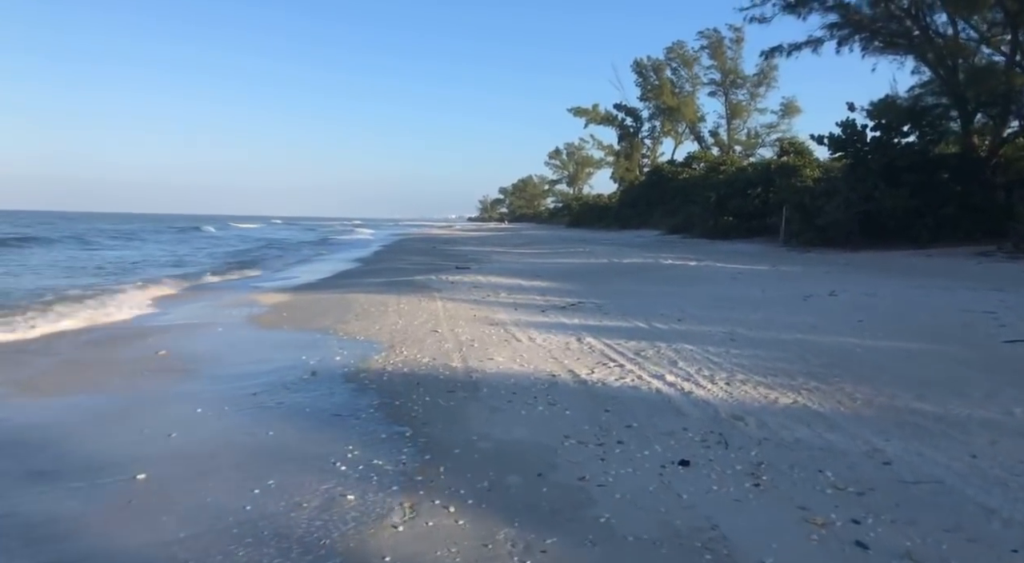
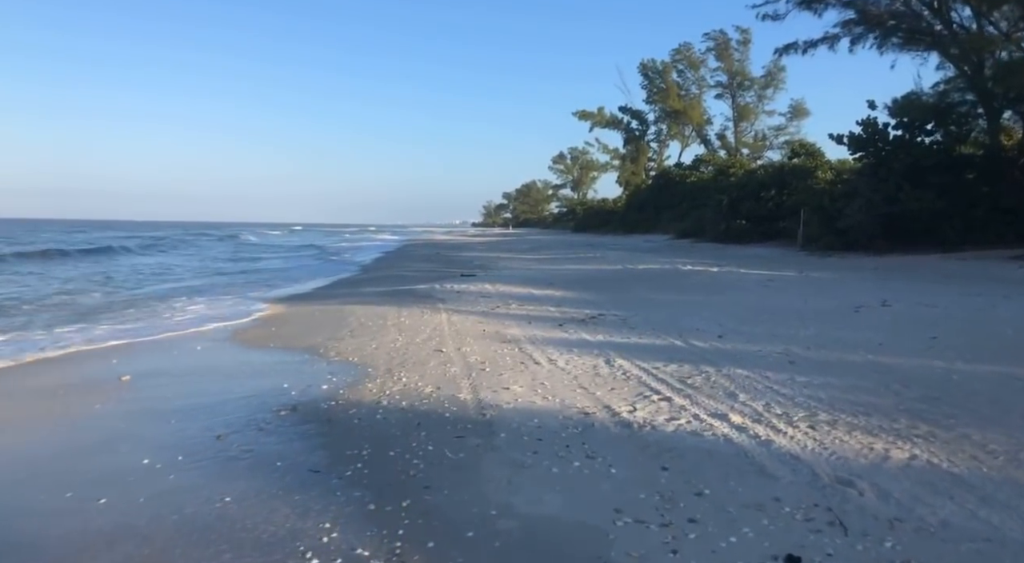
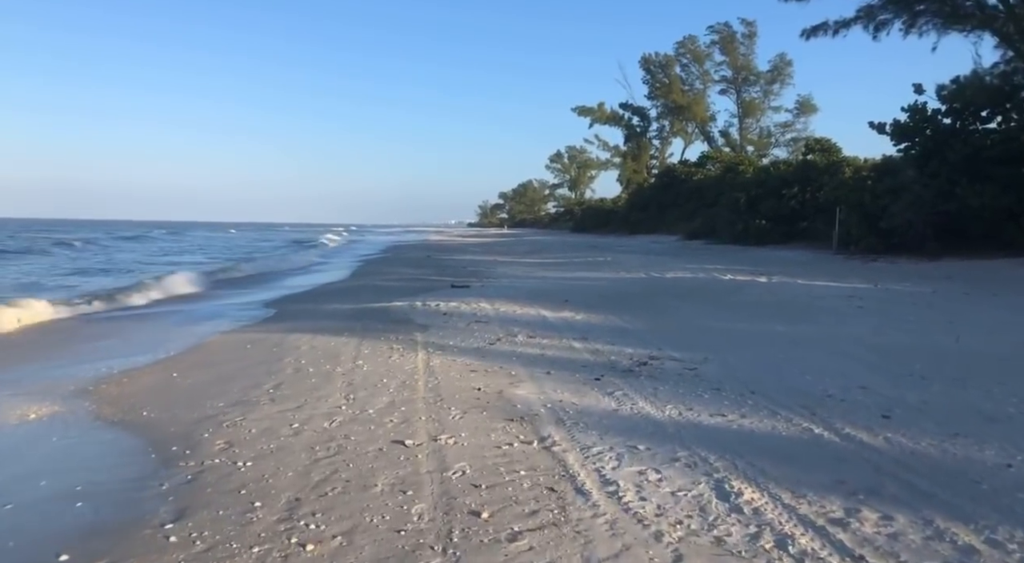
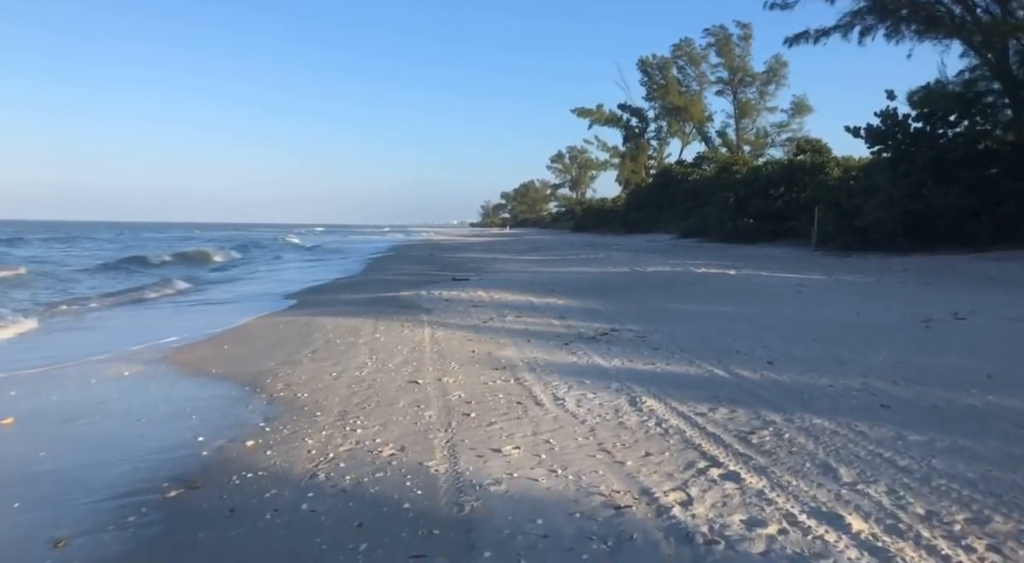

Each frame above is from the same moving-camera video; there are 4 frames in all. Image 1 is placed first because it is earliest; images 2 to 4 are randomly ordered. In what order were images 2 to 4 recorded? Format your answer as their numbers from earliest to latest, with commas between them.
2, 4, 3
